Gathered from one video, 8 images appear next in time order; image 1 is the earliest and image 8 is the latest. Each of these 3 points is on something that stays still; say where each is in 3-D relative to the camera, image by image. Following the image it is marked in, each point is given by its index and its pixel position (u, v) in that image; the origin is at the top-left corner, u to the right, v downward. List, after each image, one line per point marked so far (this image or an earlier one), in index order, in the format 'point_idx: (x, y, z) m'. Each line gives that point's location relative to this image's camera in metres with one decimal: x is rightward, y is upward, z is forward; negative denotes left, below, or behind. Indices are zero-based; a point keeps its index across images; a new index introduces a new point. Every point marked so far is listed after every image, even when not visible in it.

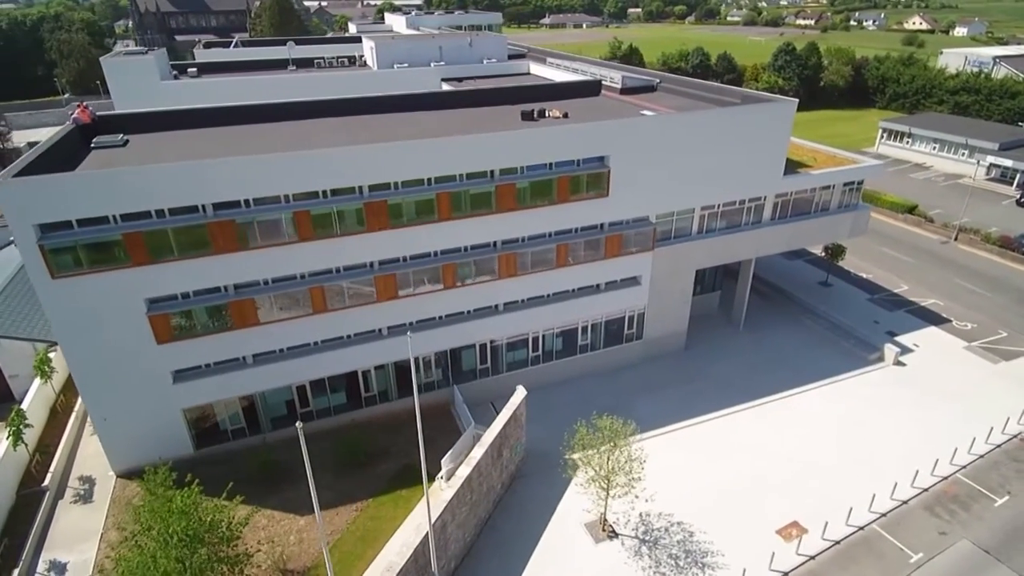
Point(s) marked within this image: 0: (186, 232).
0: (-10.0, +1.7, +17.9) m
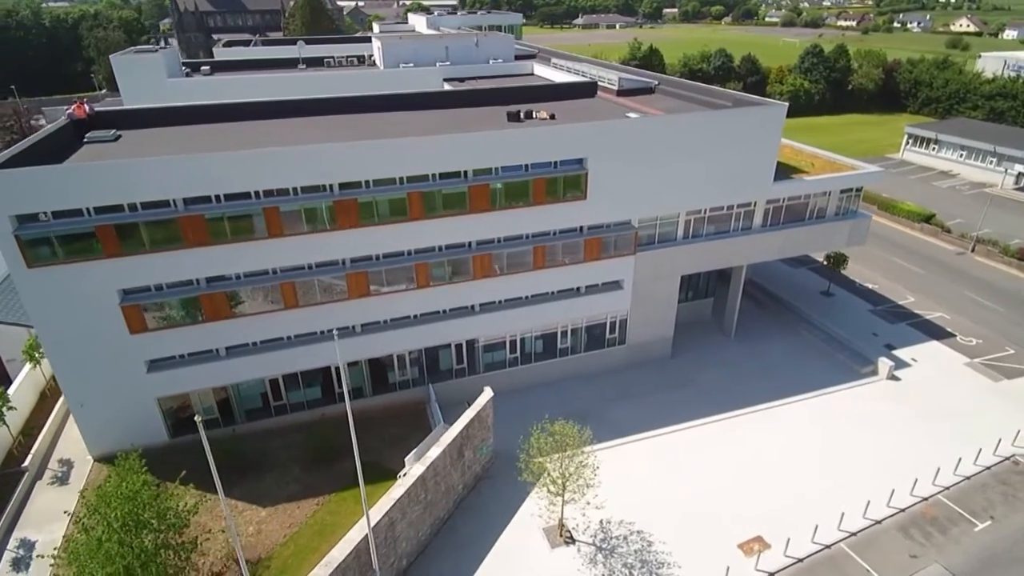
0: (-11.2, +2.0, +18.4) m
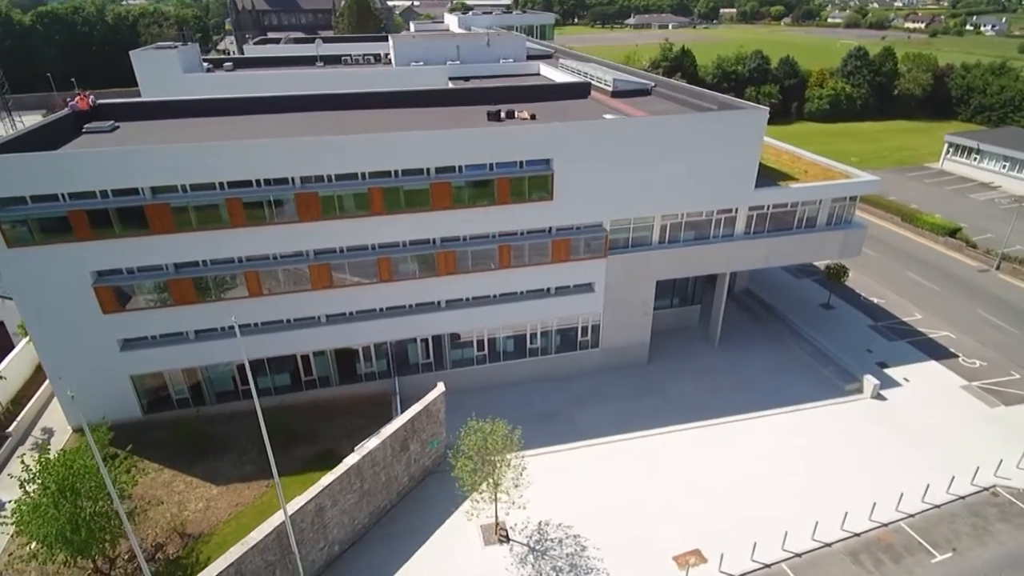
0: (-12.9, +2.5, +19.5) m
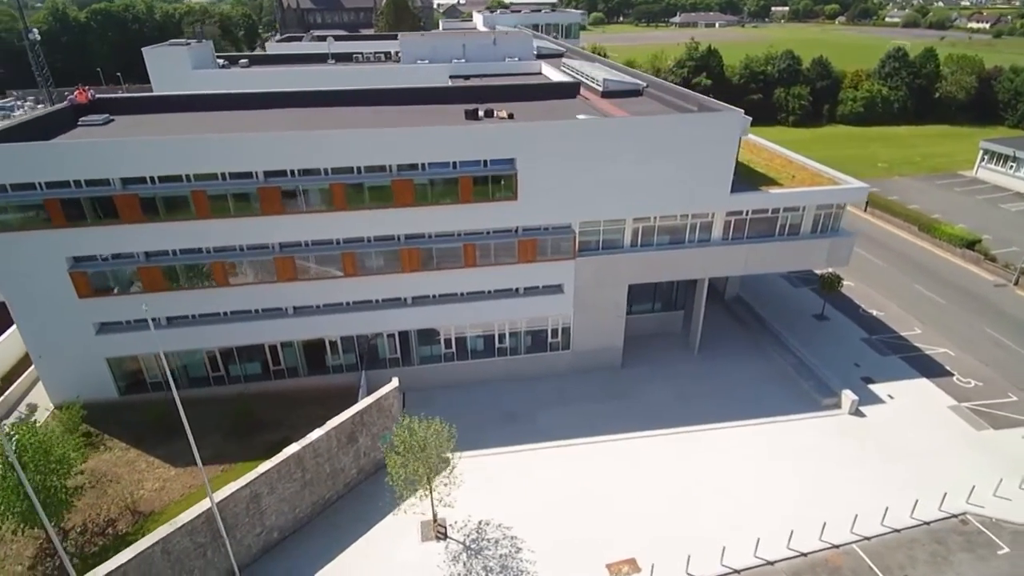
0: (-14.5, +3.0, +20.4) m
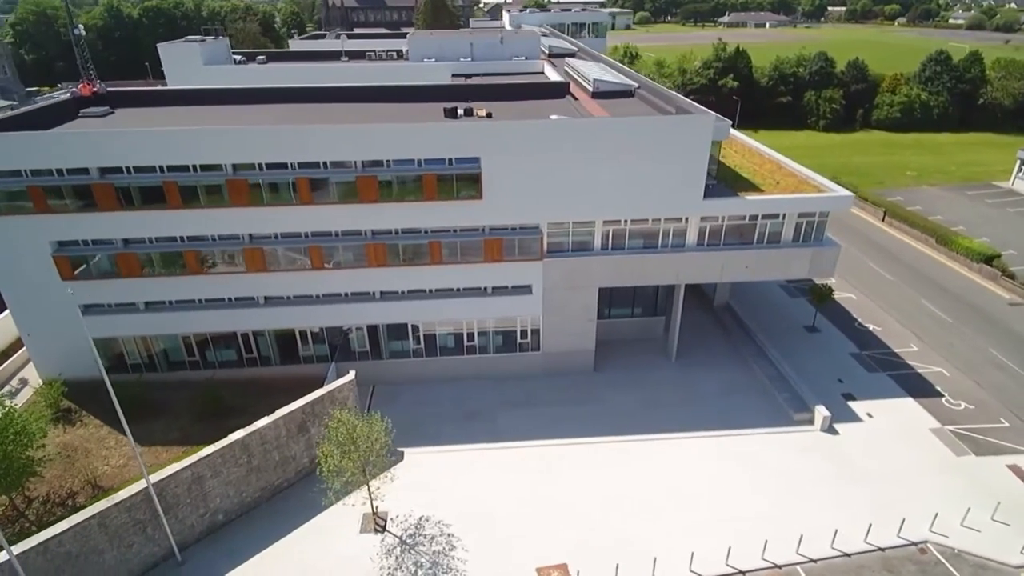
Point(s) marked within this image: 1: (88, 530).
0: (-15.9, +3.6, +21.5) m
1: (-11.7, -6.7, +16.3) m
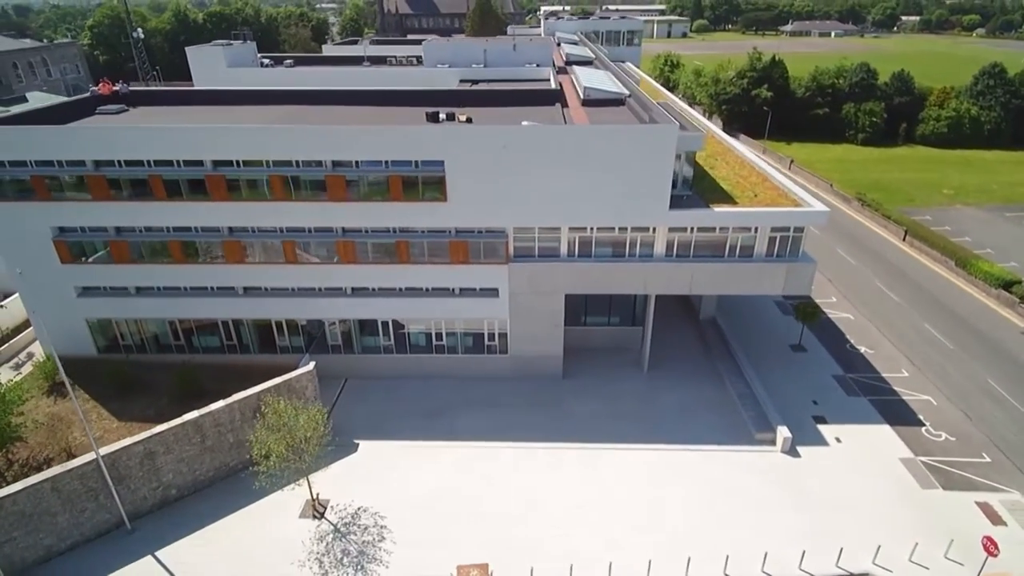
0: (-17.4, +4.3, +23.3) m
1: (-14.1, -6.1, +17.6) m
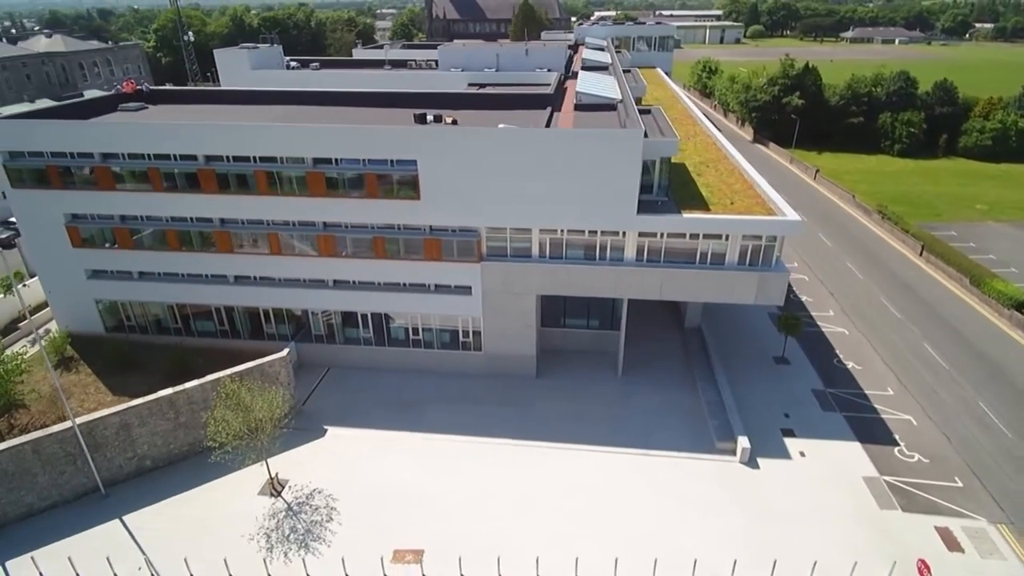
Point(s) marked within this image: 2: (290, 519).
0: (-18.4, +5.0, +25.2) m
1: (-16.1, -5.4, +19.3) m
2: (-7.5, -7.8, +19.9) m
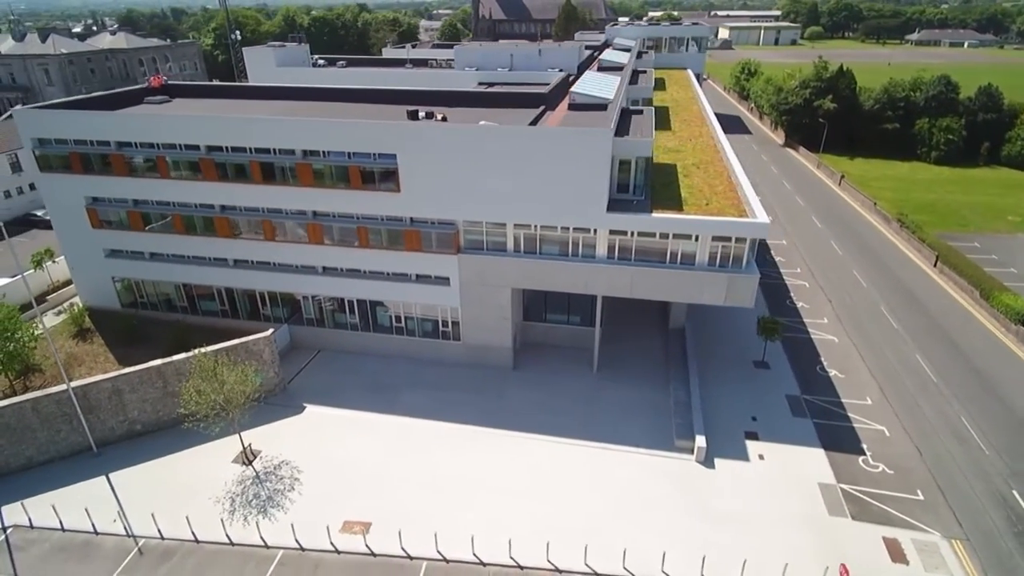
0: (-19.2, +6.1, +27.5) m
1: (-17.8, -4.5, +21.4) m
2: (-9.2, -7.2, +21.3) m
